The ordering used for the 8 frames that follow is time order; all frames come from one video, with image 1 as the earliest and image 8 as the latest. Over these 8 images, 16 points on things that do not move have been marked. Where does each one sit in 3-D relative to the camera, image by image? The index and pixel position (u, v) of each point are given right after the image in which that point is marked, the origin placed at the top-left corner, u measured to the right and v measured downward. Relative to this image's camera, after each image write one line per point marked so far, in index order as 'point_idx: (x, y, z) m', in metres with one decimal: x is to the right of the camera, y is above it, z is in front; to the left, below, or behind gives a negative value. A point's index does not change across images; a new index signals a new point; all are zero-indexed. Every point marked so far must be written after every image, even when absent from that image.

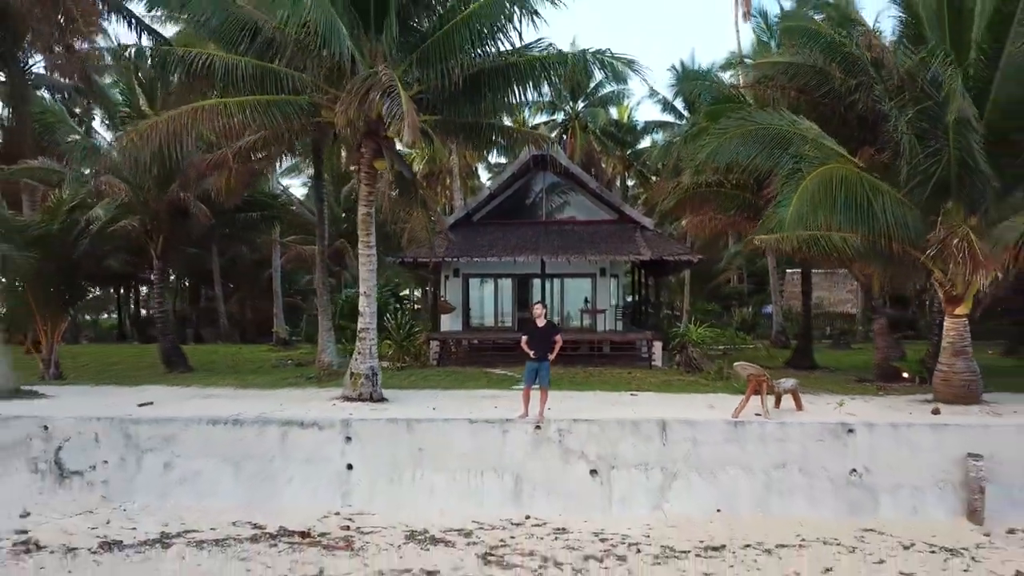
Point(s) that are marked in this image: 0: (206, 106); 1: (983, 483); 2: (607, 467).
0: (-3.0, +1.7, +8.3) m
1: (+4.1, -1.7, +7.2) m
2: (+0.9, -1.6, +7.6) m
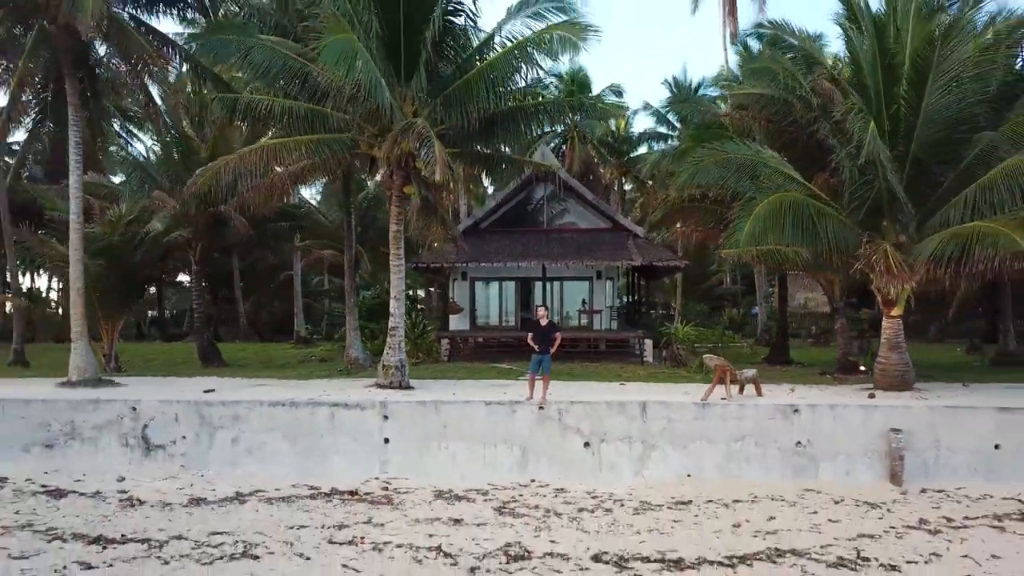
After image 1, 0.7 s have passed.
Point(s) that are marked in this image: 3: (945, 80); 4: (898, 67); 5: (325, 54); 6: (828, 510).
0: (-2.9, +1.7, +10.0) m
1: (+4.1, -1.7, +8.9) m
2: (+1.0, -1.7, +9.4) m
3: (+5.0, +2.4, +9.9) m
4: (+4.6, +2.6, +10.2) m
5: (-2.0, +2.4, +8.9) m
6: (+3.2, -2.2, +8.4) m
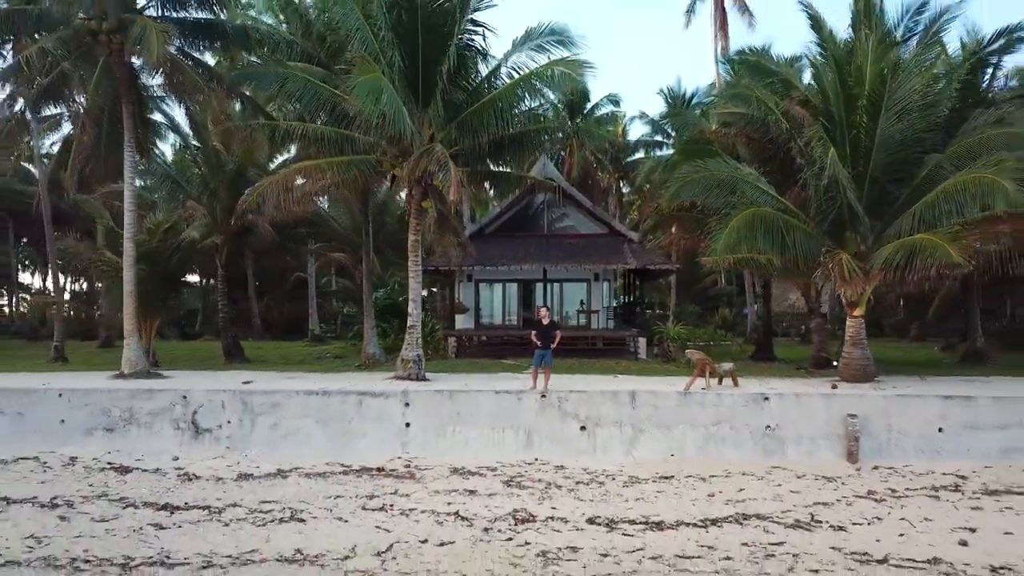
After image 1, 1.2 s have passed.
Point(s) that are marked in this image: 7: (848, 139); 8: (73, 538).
0: (-2.8, +1.6, +11.3) m
1: (+4.2, -1.8, +10.3) m
2: (+1.0, -1.7, +10.7) m
3: (+5.1, +2.4, +11.2) m
4: (+4.7, +2.6, +11.6) m
5: (-1.9, +2.3, +10.2) m
6: (+3.3, -2.3, +9.8) m
7: (+4.5, +2.1, +11.6) m
8: (-4.4, -2.5, +8.5) m
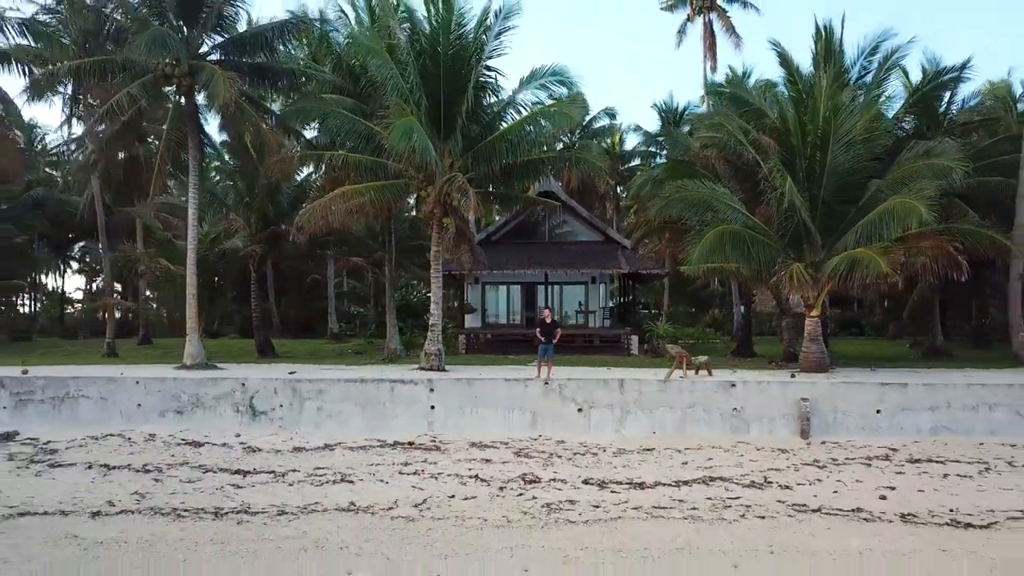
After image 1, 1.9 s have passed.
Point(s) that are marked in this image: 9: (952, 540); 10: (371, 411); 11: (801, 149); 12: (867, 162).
0: (-2.7, +1.6, +13.4) m
1: (+4.3, -1.9, +12.3) m
2: (+1.2, -1.8, +12.8) m
3: (+5.2, +2.3, +13.3) m
4: (+4.8, +2.5, +13.6) m
5: (-1.7, +2.3, +12.3) m
6: (+3.4, -2.3, +11.9) m
7: (+4.7, +2.0, +13.7) m
8: (-4.3, -2.6, +10.6) m
9: (+4.8, -2.8, +9.3) m
10: (-2.2, -1.9, +13.0) m
11: (+4.7, +2.3, +13.7) m
12: (+5.7, +2.0, +13.6) m
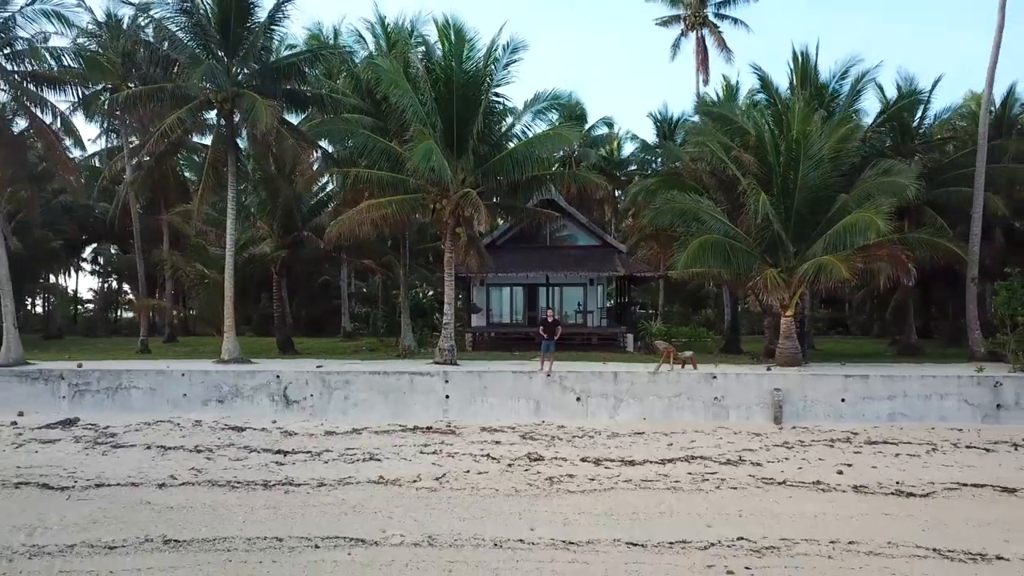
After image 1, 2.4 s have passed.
0: (-2.6, +1.5, +15.0) m
1: (+4.4, -1.9, +13.9) m
2: (+1.3, -1.9, +14.4) m
3: (+5.3, +2.2, +14.9) m
4: (+4.9, +2.5, +15.2) m
5: (-1.6, +2.2, +13.9) m
6: (+3.5, -2.4, +13.5) m
7: (+4.8, +1.9, +15.3) m
8: (-4.2, -2.6, +12.2) m
9: (+4.9, -2.8, +10.9) m
10: (-2.1, -2.0, +14.6) m
11: (+4.8, +2.2, +15.3) m
12: (+5.8, +2.0, +15.2) m
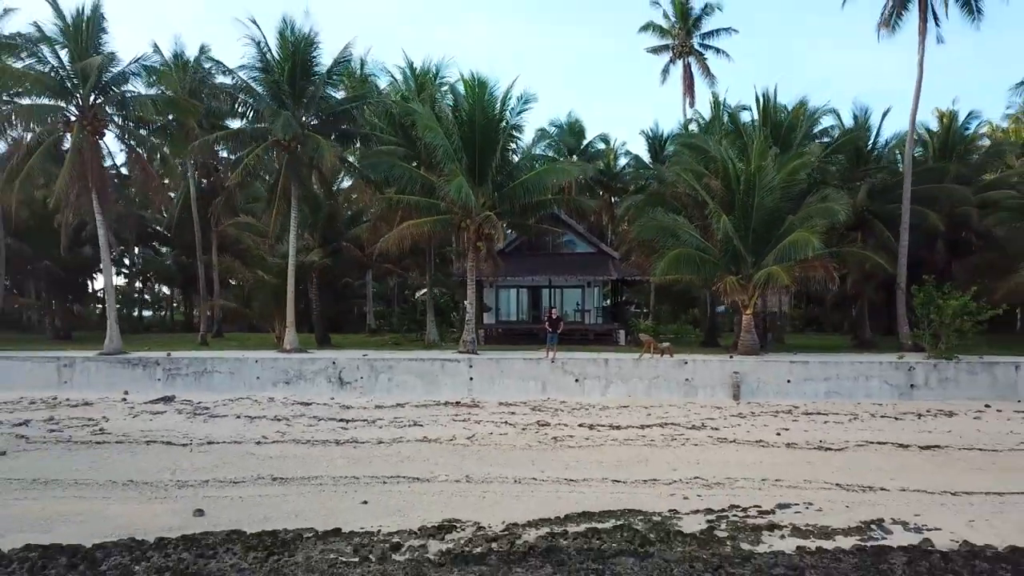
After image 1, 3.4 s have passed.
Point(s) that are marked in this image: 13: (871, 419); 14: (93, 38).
0: (-2.3, +1.5, +18.5) m
1: (+4.7, -2.0, +17.5) m
2: (+1.5, -1.9, +17.9) m
3: (+5.6, +2.2, +18.4) m
4: (+5.2, +2.4, +18.8) m
5: (-1.4, +2.2, +17.4) m
6: (+3.8, -2.5, +17.0) m
7: (+5.0, +1.9, +18.8) m
8: (-3.9, -2.7, +15.7) m
9: (+5.2, -2.9, +14.4) m
10: (-1.9, -2.0, +18.2) m
11: (+5.1, +2.1, +18.9) m
12: (+6.1, +1.9, +18.7) m
13: (+7.0, -2.5, +16.3) m
14: (-9.5, +5.7, +19.2) m
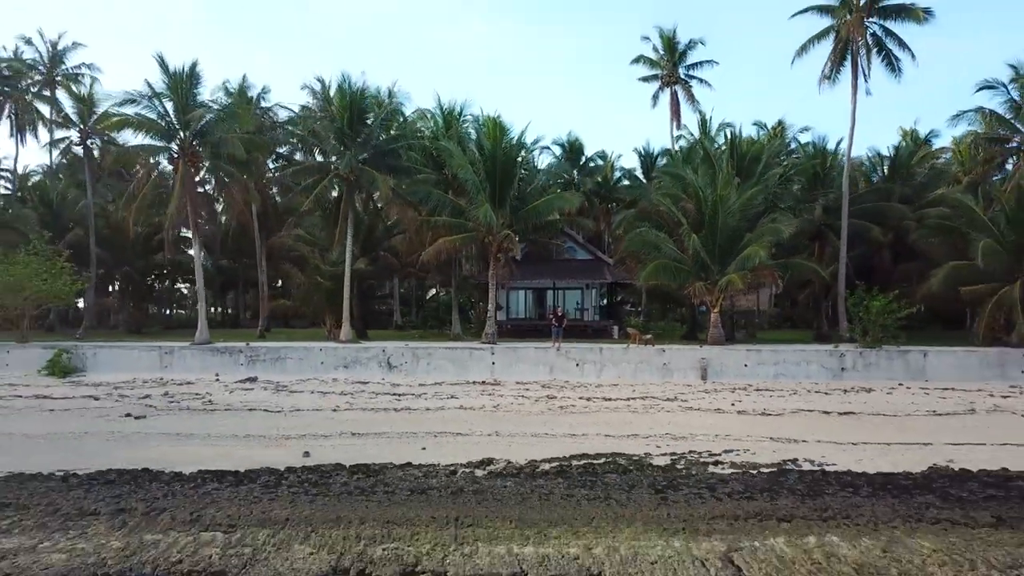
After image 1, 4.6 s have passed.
0: (-1.9, +1.4, +23.1) m
1: (+5.1, -2.1, +22.1) m
2: (+1.9, -2.0, +22.5) m
3: (+6.0, +2.1, +23.0) m
4: (+5.5, +2.3, +23.4) m
5: (-1.0, +2.1, +22.0) m
6: (+4.1, -2.6, +21.6) m
7: (+5.4, +1.8, +23.4) m
8: (-3.6, -2.8, +20.3) m
9: (+5.6, -3.0, +19.0) m
10: (-1.5, -2.1, +22.8) m
11: (+5.5, +2.1, +23.5) m
12: (+6.5, +1.8, +23.4) m
13: (+7.4, -2.6, +21.0) m
14: (-9.2, +5.7, +23.8) m
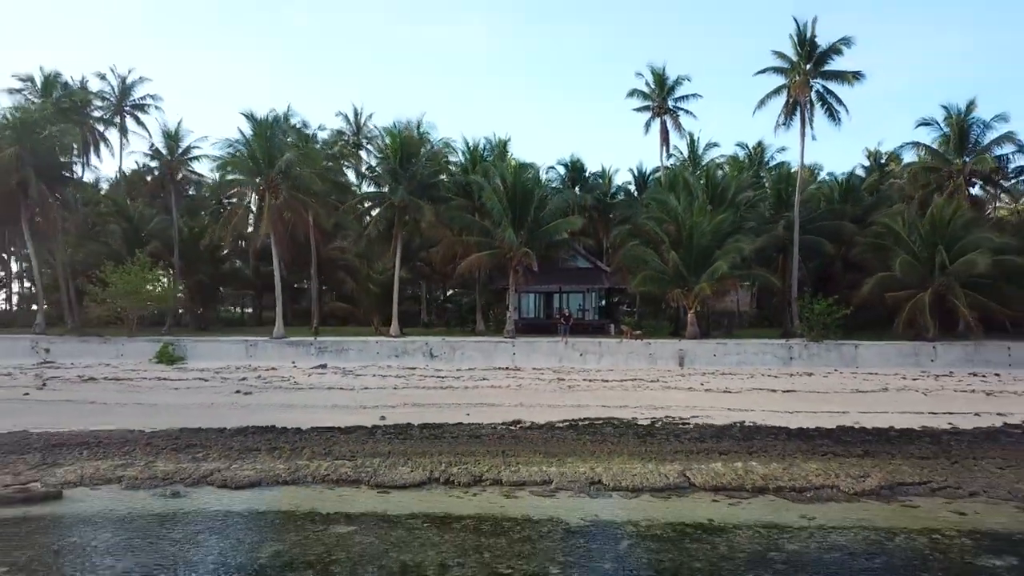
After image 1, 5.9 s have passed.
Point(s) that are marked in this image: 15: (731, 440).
0: (-1.4, +1.2, +28.9) m
1: (+5.7, -2.3, +27.9) m
2: (+2.5, -2.2, +28.3) m
3: (+6.6, +1.9, +28.9) m
4: (+6.1, +2.1, +29.2) m
5: (-0.4, +1.9, +27.9) m
6: (+4.7, -2.8, +27.4) m
7: (+6.0, +1.6, +29.3) m
8: (-3.0, -3.0, +26.2) m
9: (+6.1, -3.2, +24.9) m
10: (-0.9, -2.3, +28.6) m
11: (+6.0, +1.9, +29.3) m
12: (+7.1, +1.6, +29.2) m
13: (+8.0, -2.8, +26.8) m
14: (-8.6, +5.5, +29.6) m
15: (+4.9, -3.4, +18.6) m
